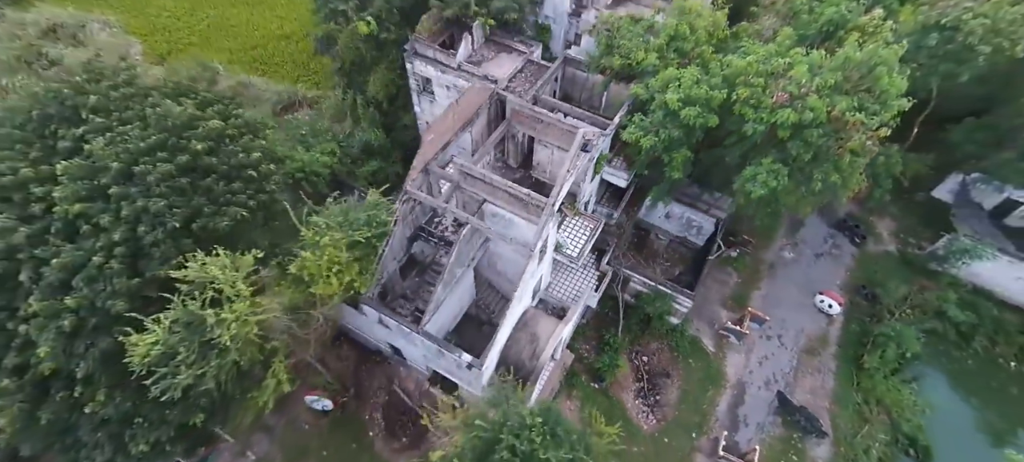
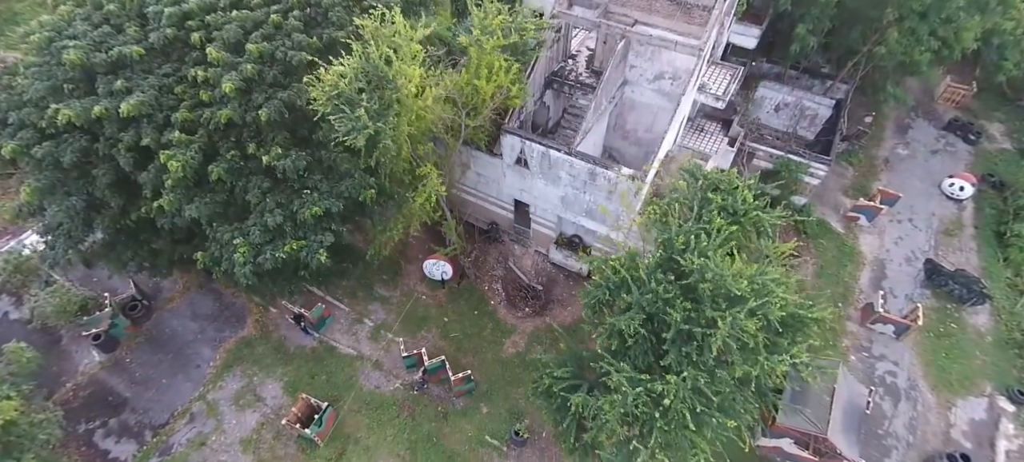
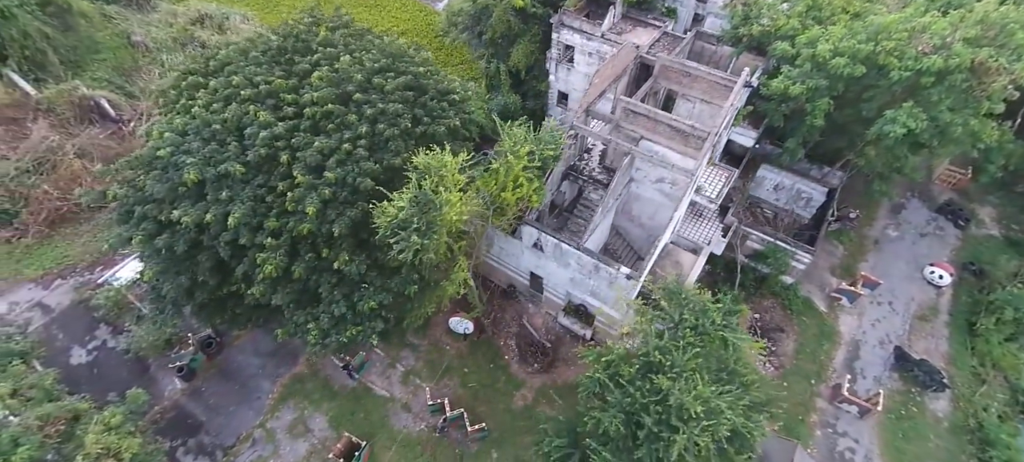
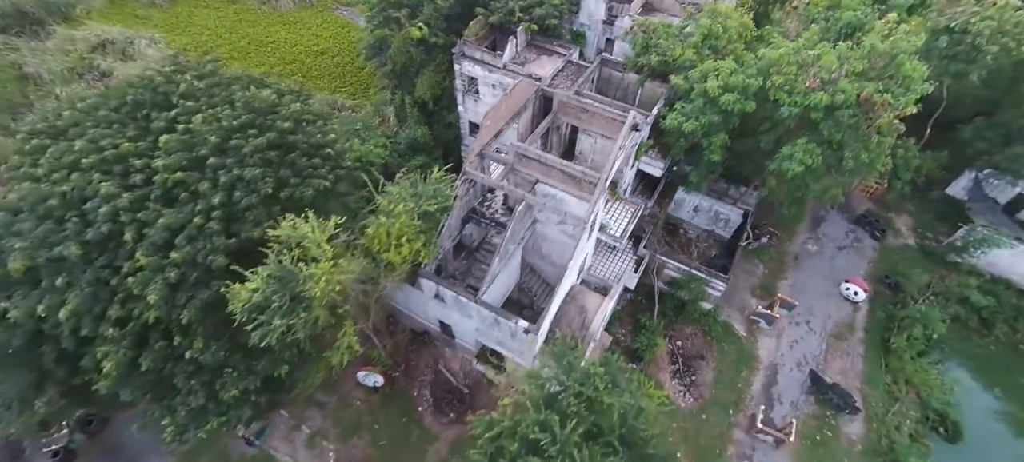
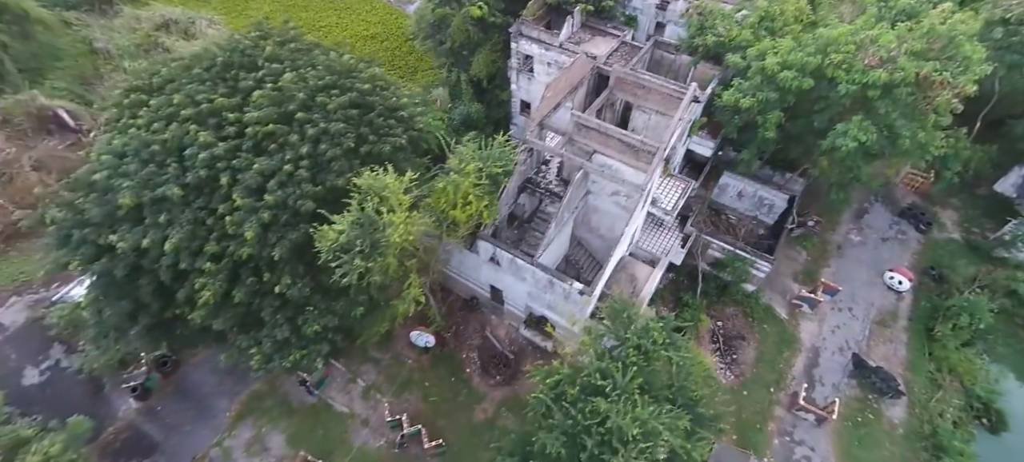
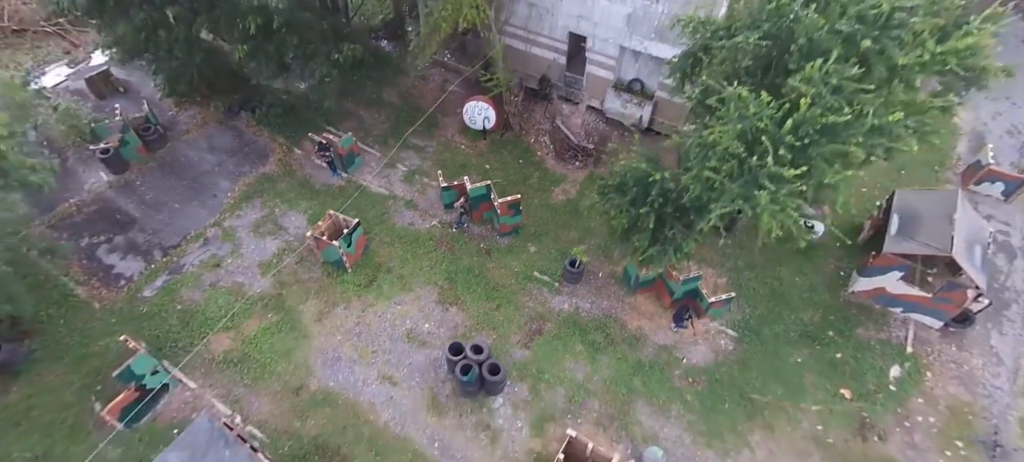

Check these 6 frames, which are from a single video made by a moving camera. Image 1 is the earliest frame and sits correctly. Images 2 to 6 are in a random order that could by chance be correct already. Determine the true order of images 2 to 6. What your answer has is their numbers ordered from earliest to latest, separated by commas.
4, 5, 3, 2, 6
